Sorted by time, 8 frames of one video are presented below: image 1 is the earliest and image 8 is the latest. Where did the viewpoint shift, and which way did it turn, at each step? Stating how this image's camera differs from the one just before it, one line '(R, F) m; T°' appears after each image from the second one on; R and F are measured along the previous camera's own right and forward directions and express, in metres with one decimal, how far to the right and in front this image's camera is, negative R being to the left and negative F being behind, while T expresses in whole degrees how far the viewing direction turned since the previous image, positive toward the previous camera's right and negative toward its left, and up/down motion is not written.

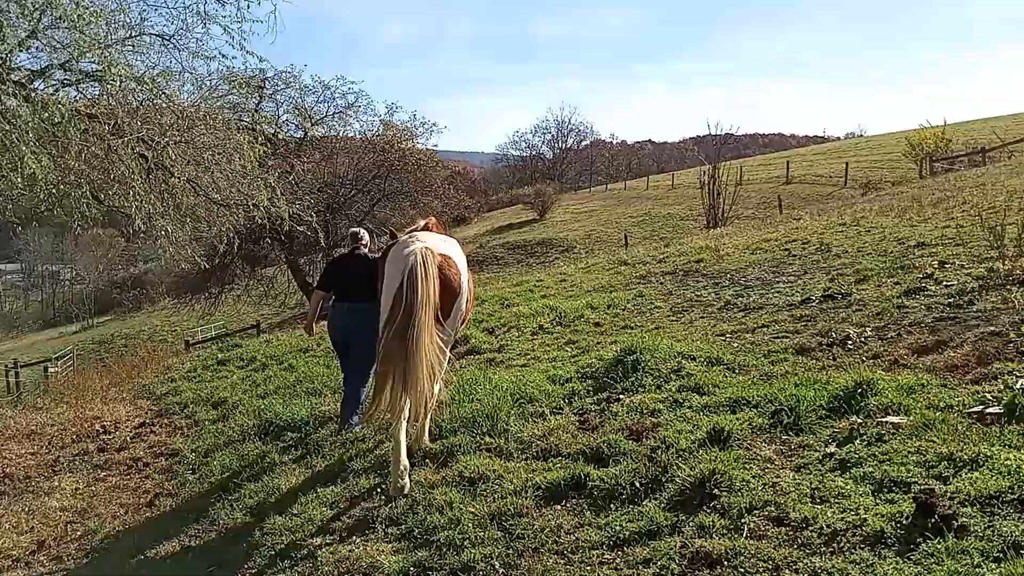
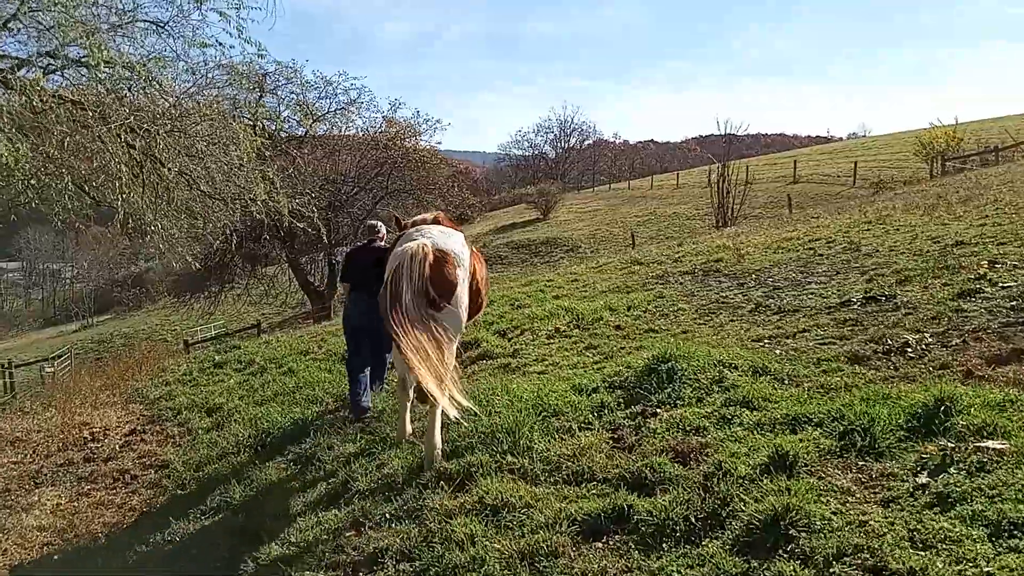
(-0.1, +0.5) m; 0°
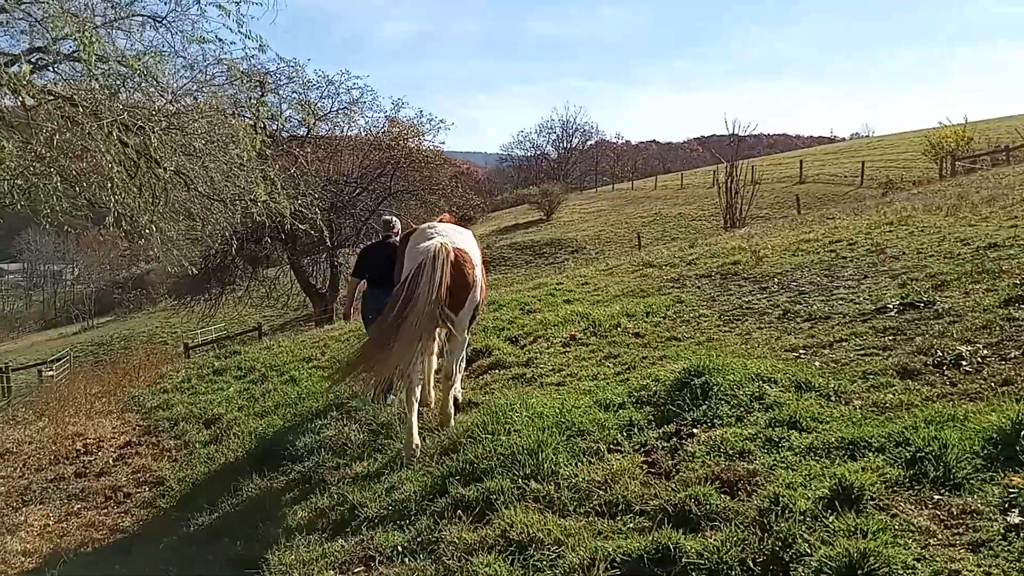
(-0.1, +0.4) m; 0°
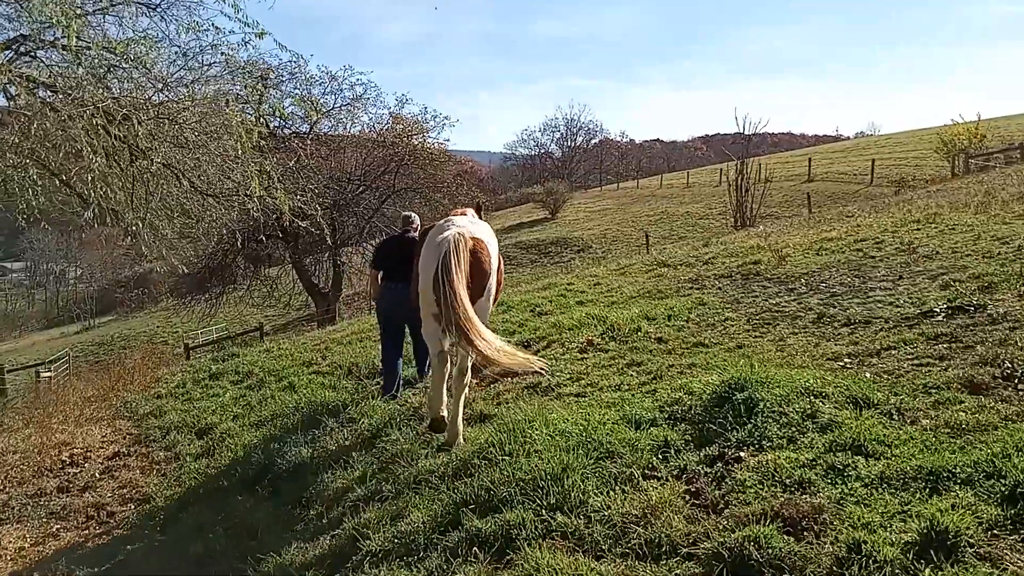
(-0.1, +0.5) m; 0°
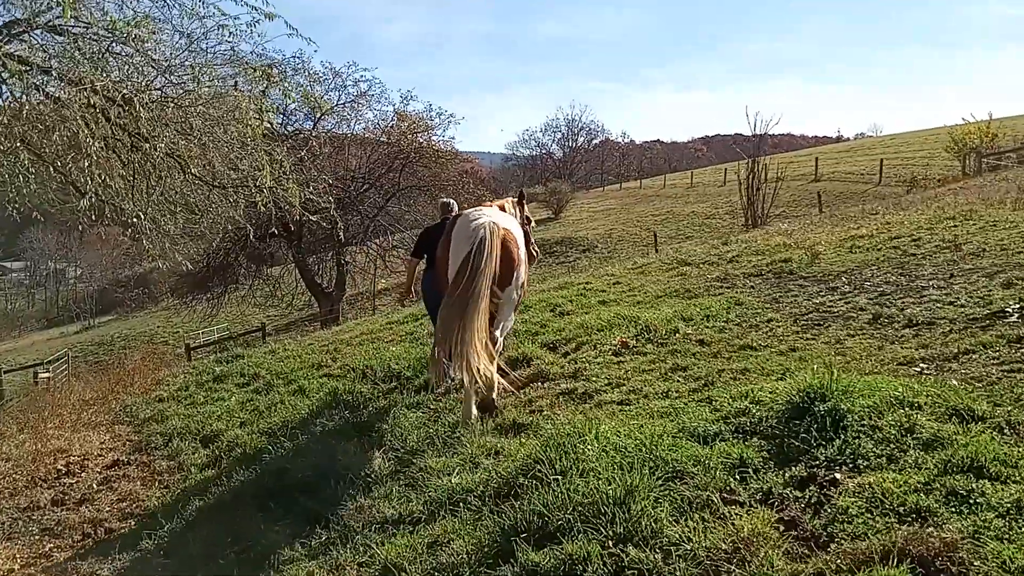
(-0.2, +0.5) m; 0°
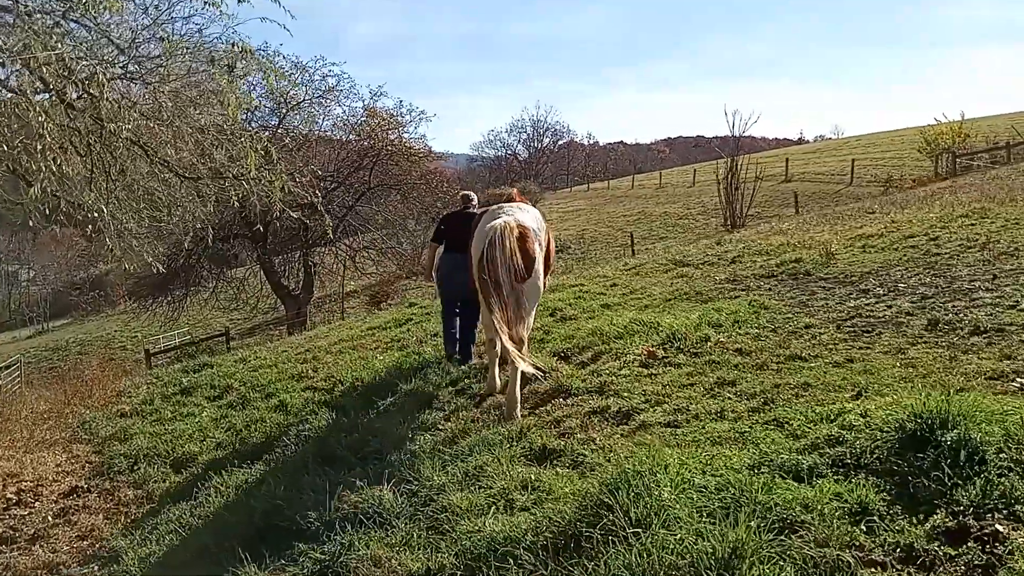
(-0.3, +0.7) m; +2°
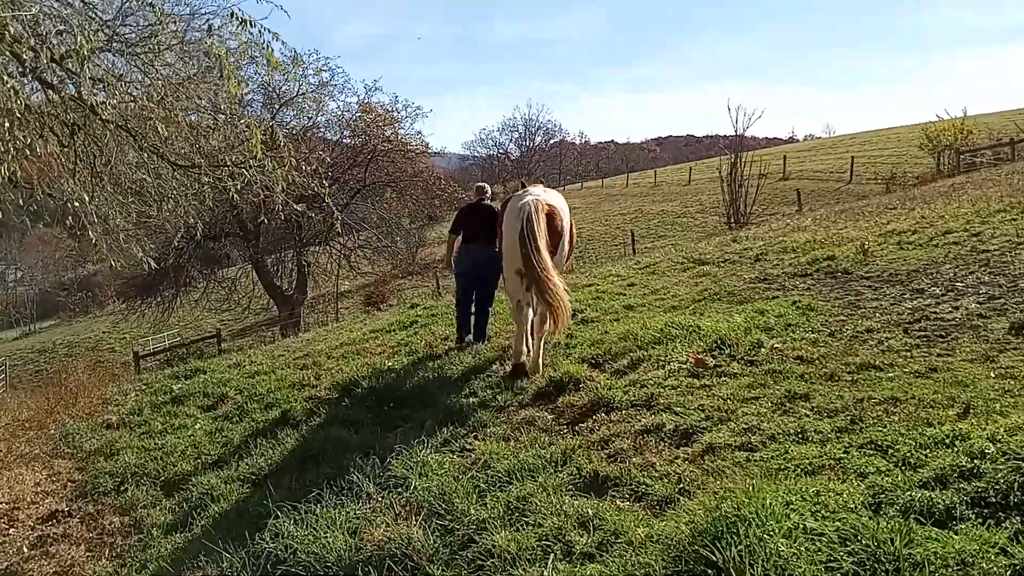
(-0.3, +0.6) m; +1°
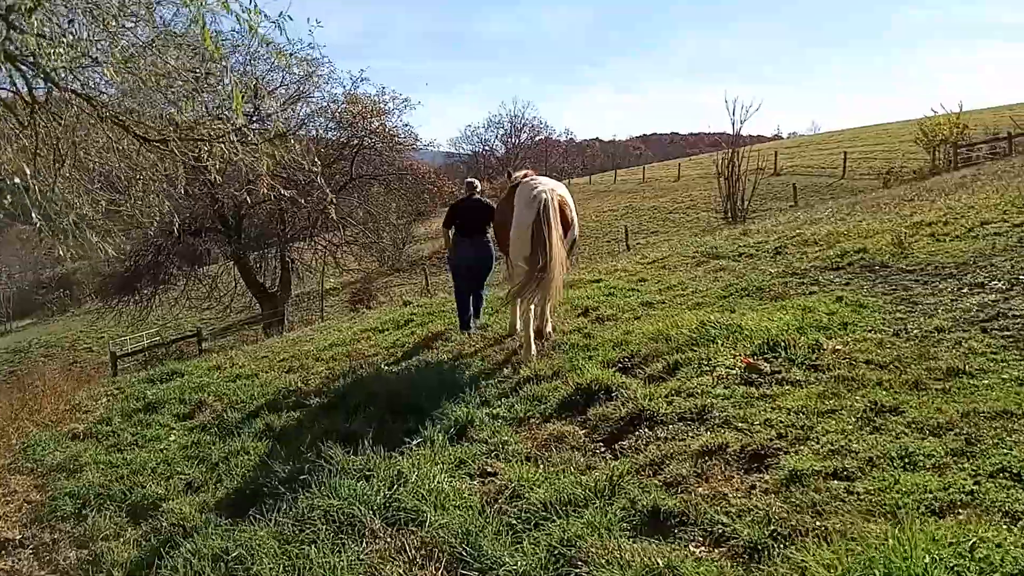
(-0.2, +0.7) m; +1°
